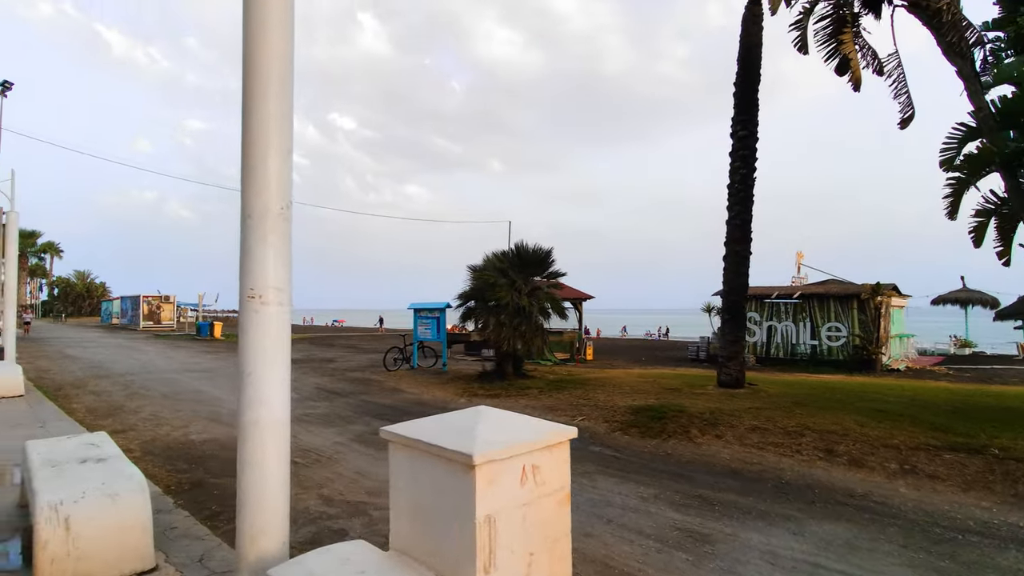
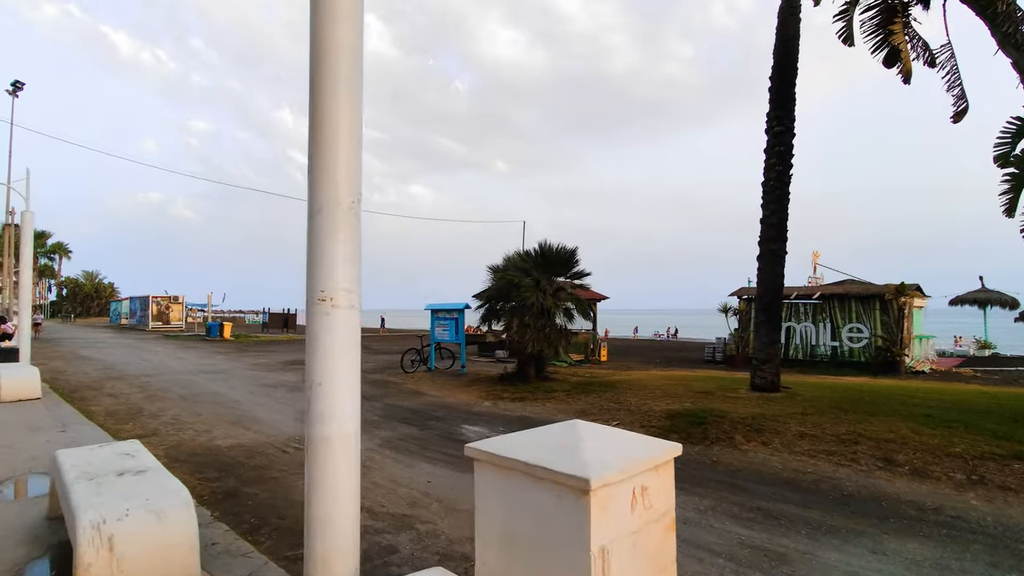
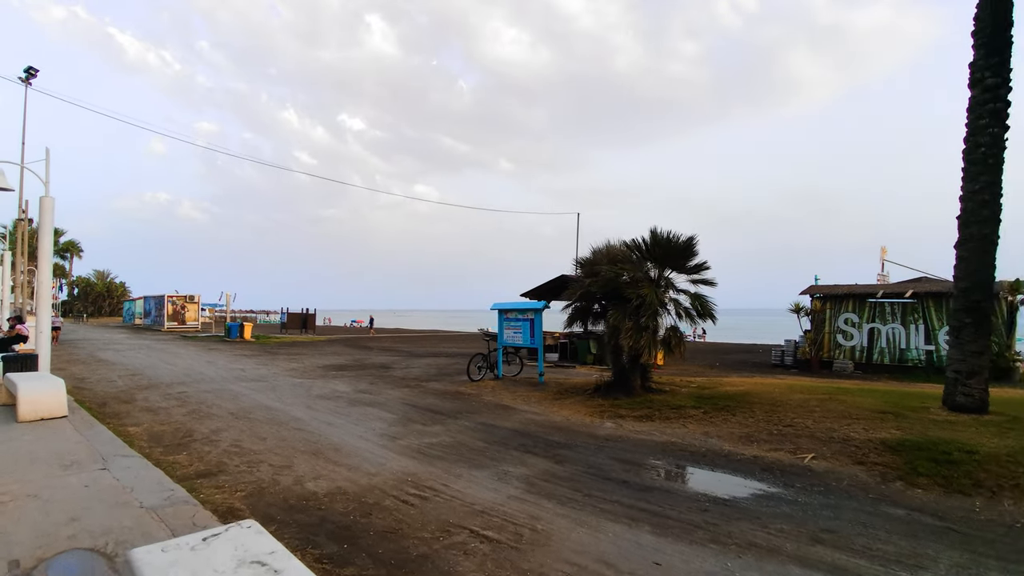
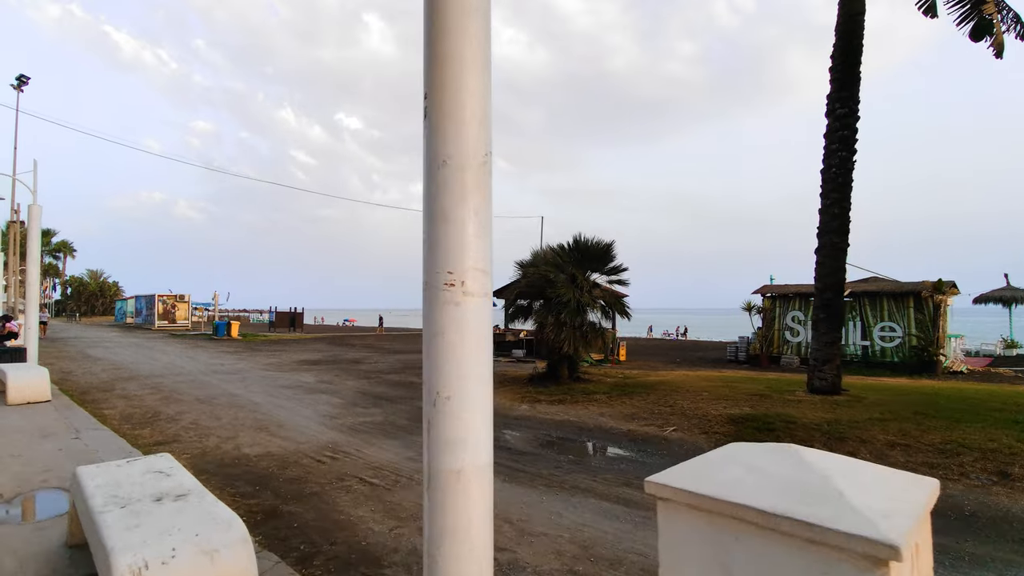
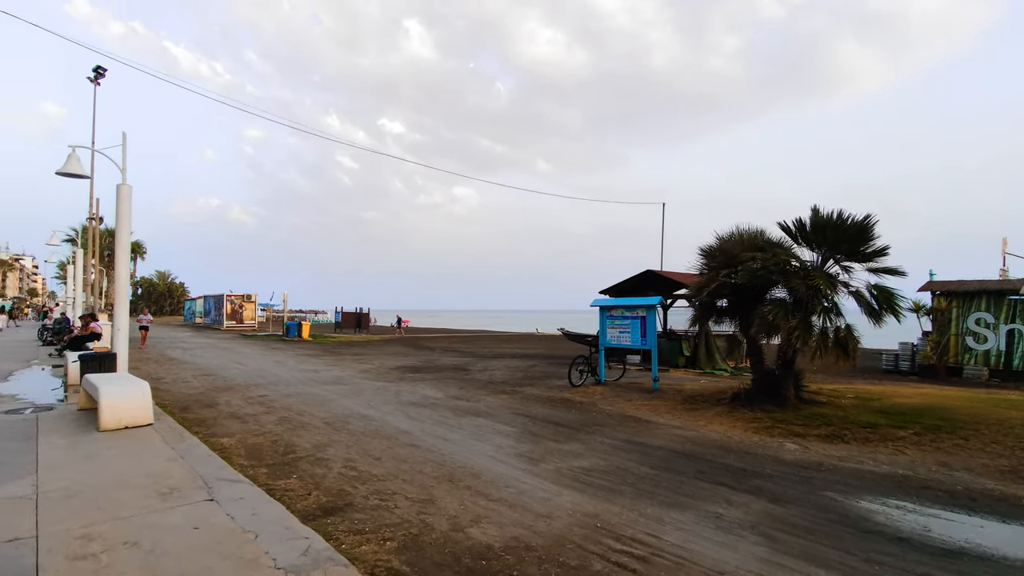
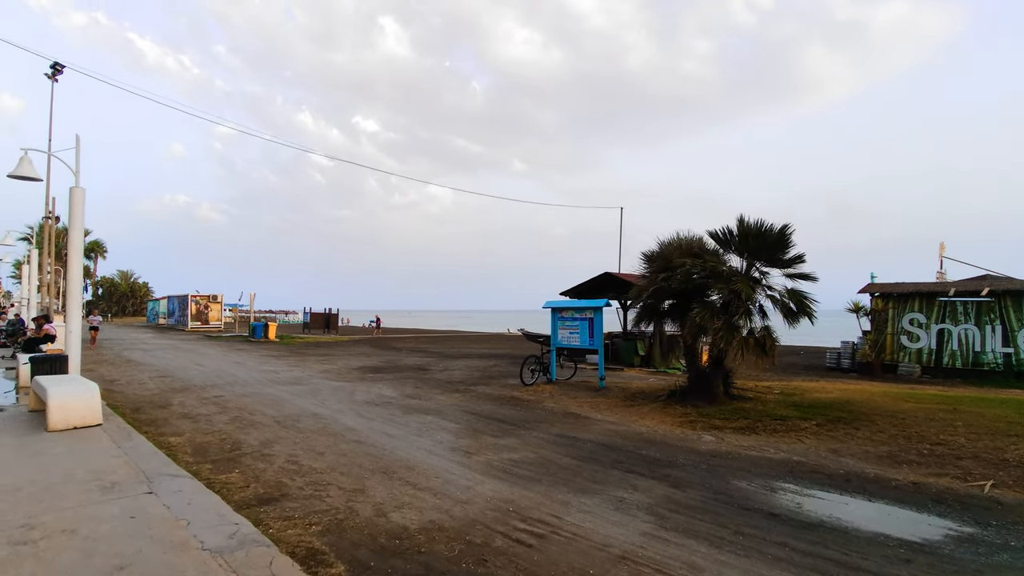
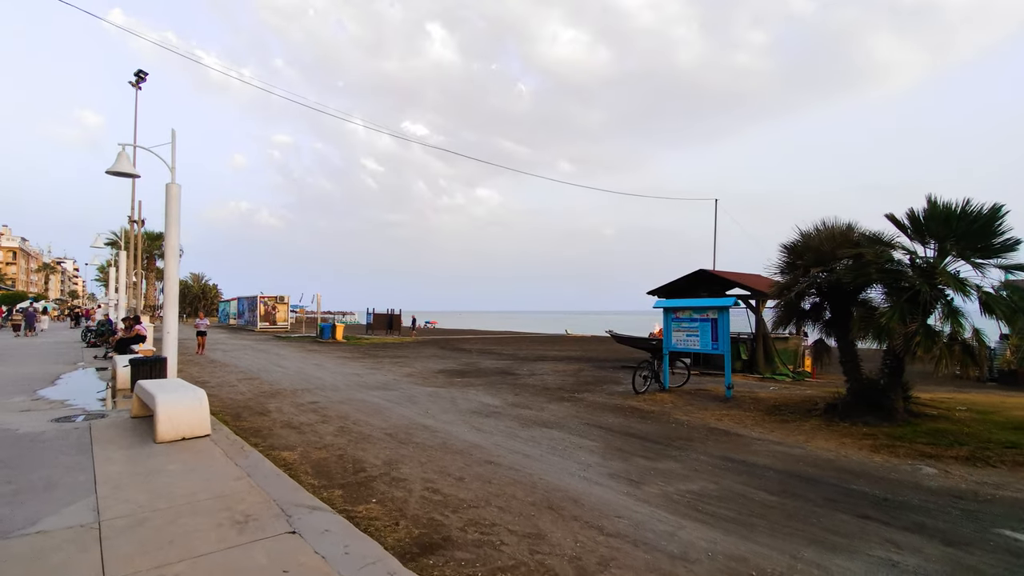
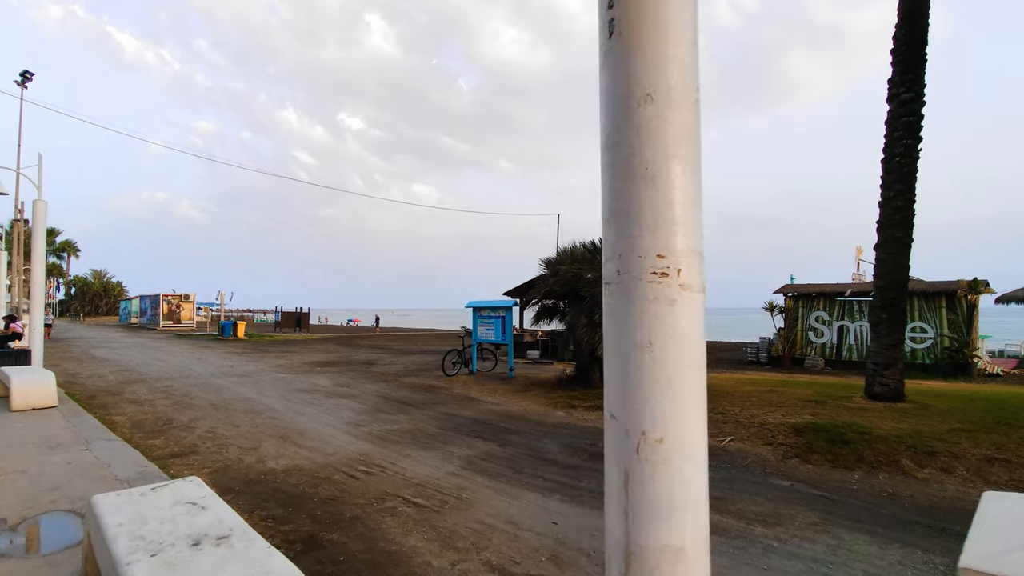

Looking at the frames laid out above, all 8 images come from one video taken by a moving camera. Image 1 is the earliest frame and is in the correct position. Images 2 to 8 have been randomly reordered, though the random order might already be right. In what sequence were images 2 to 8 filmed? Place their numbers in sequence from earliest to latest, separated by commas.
2, 4, 8, 3, 6, 5, 7
